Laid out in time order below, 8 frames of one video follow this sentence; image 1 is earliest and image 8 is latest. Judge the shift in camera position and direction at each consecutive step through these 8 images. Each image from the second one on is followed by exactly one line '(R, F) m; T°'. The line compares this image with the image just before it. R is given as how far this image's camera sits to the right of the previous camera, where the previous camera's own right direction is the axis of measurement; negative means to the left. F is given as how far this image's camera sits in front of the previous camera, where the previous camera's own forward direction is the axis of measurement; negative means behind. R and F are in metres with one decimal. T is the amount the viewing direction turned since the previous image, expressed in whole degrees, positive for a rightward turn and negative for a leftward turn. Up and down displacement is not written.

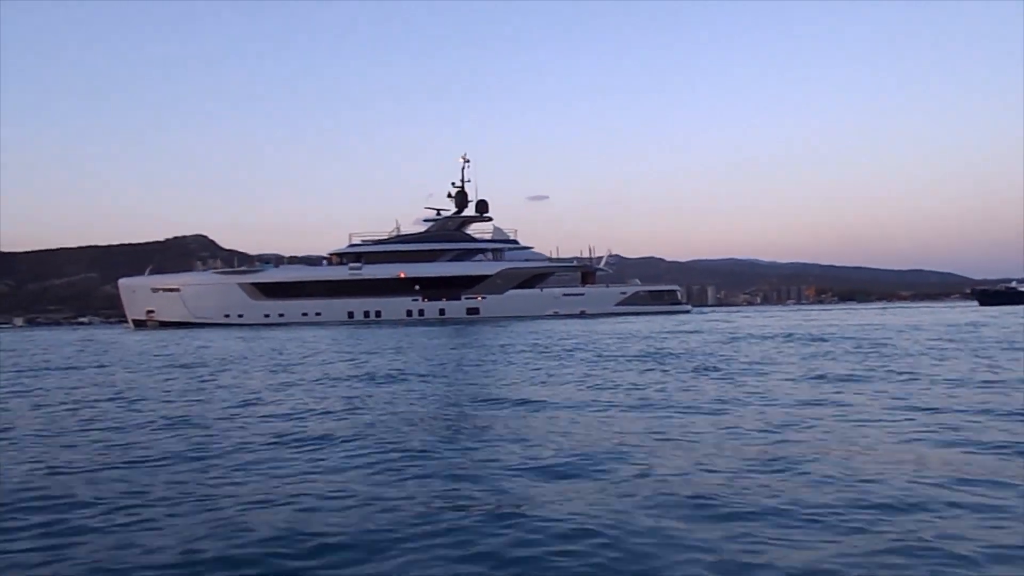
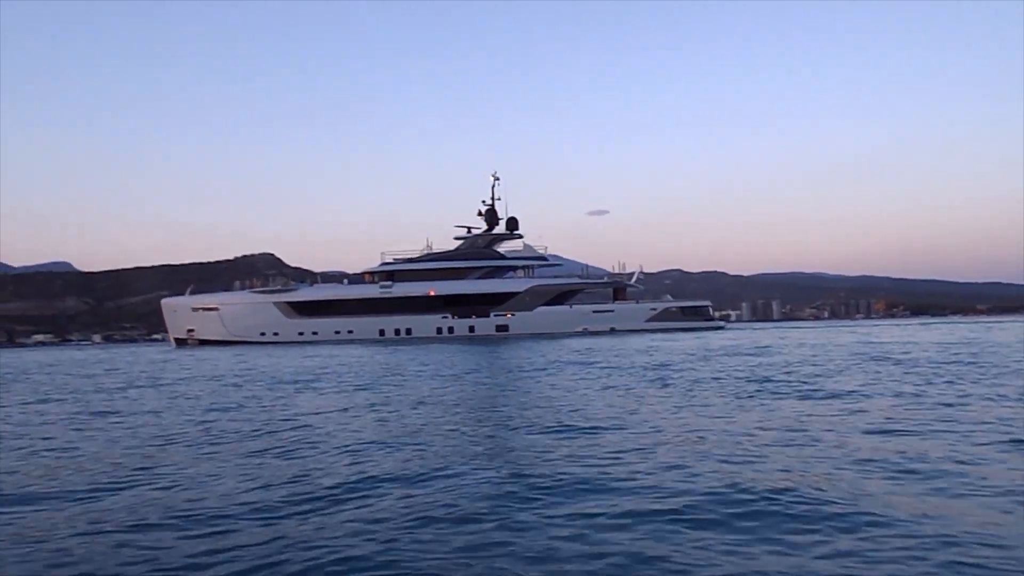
(+1.2, 0.0) m; -4°
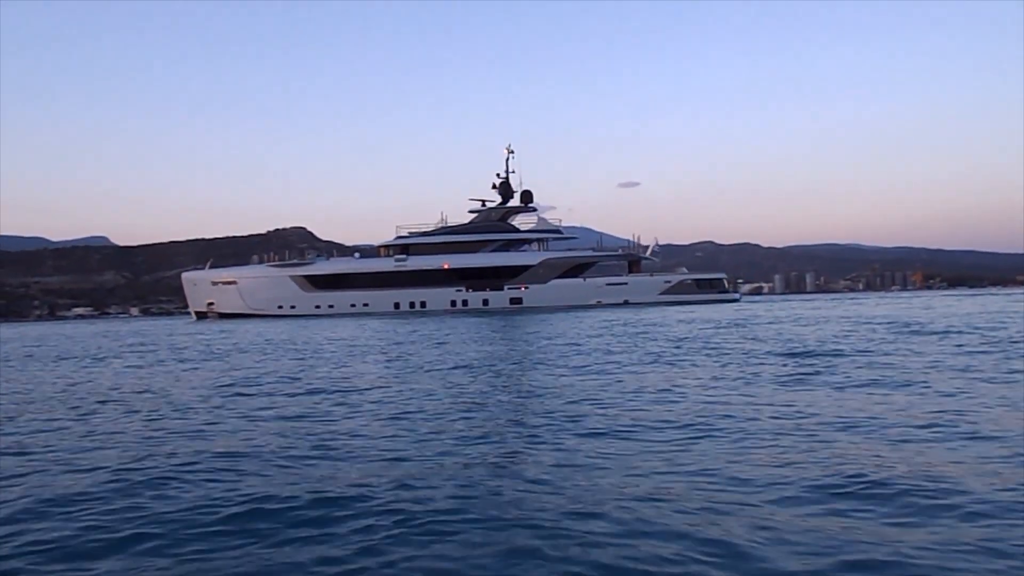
(+0.6, 0.0) m; -2°
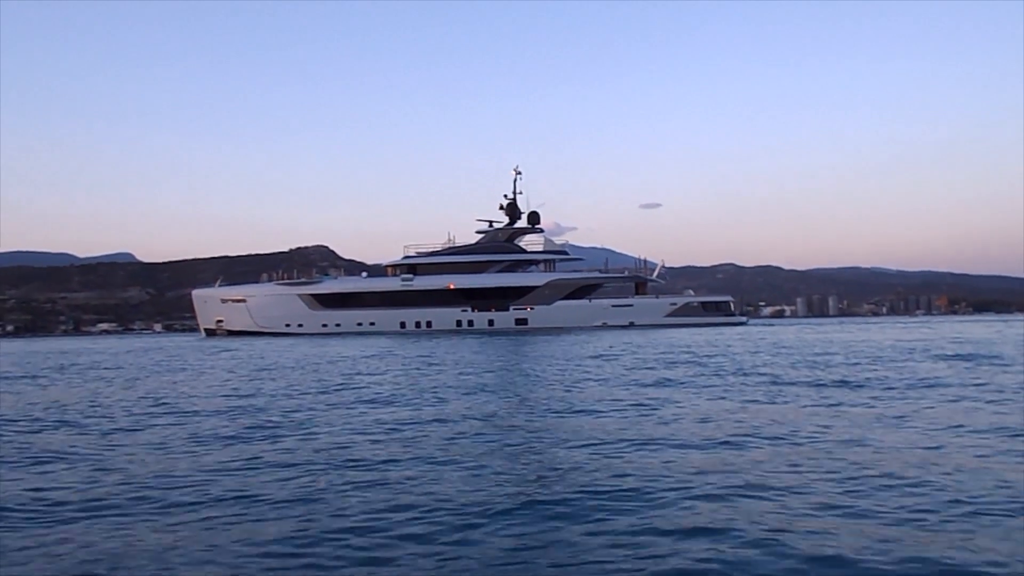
(+0.5, -0.1) m; -1°
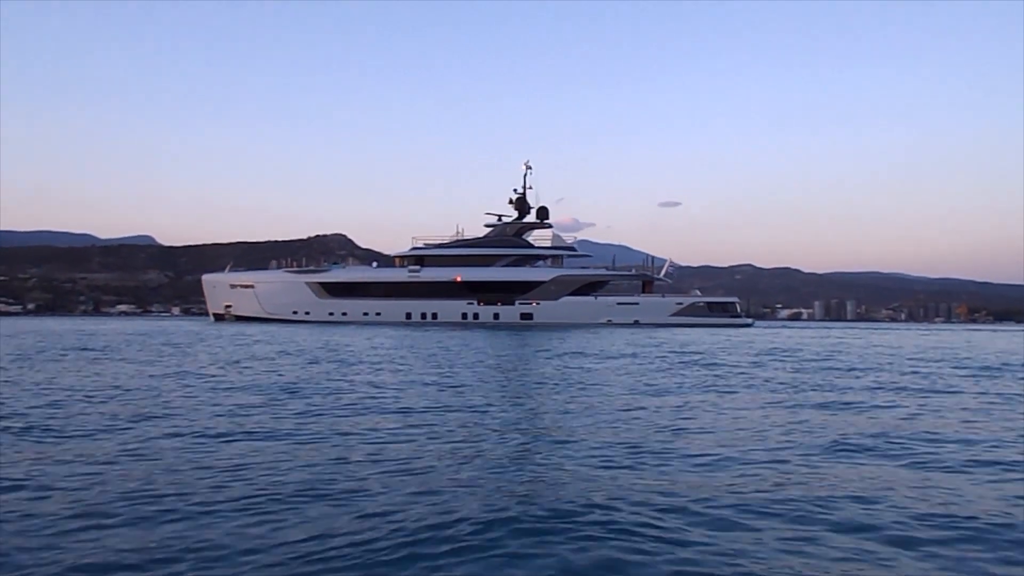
(+0.4, 0.0) m; -1°
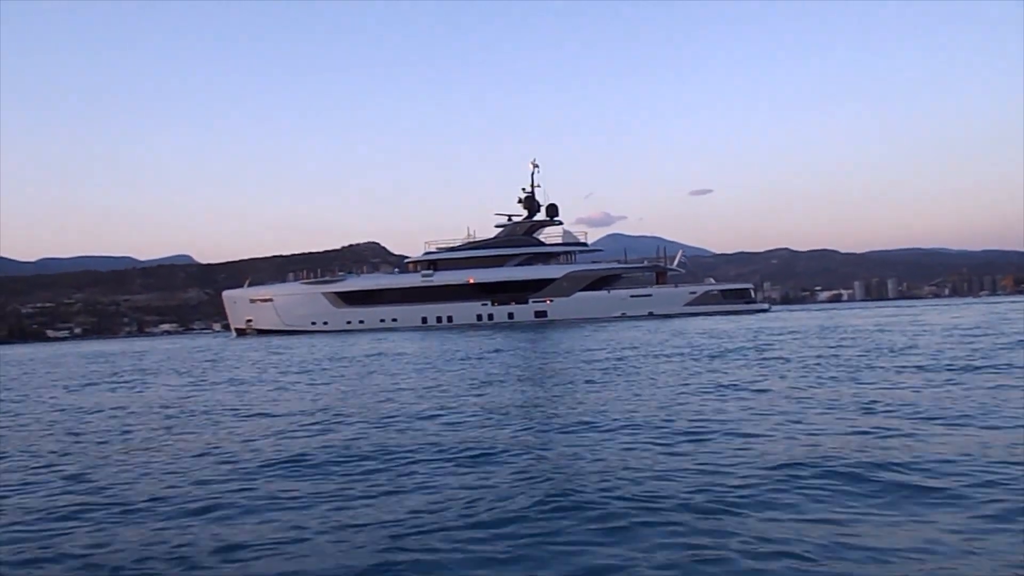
(+0.8, -0.1) m; -2°
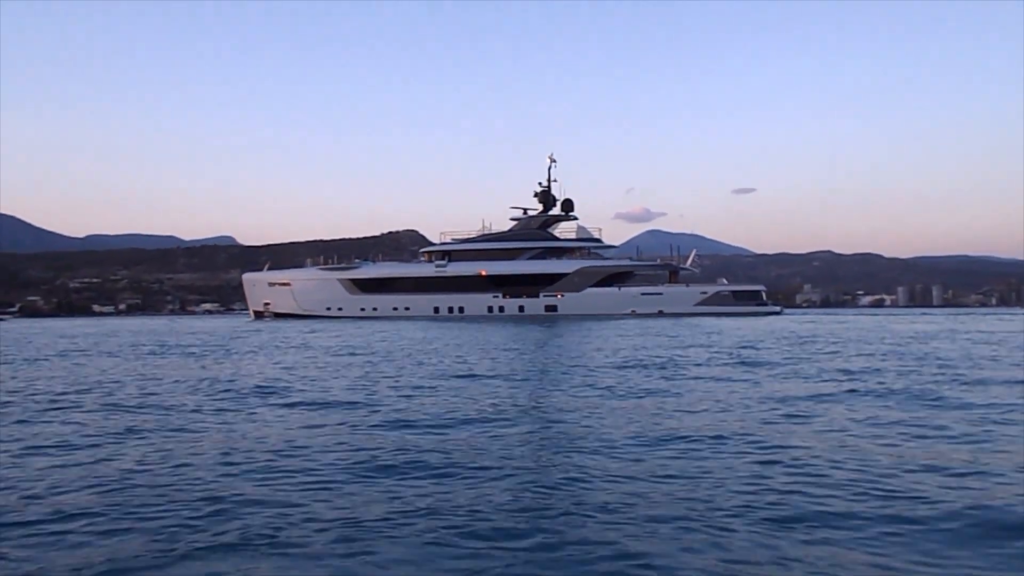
(+0.9, -0.2) m; -3°
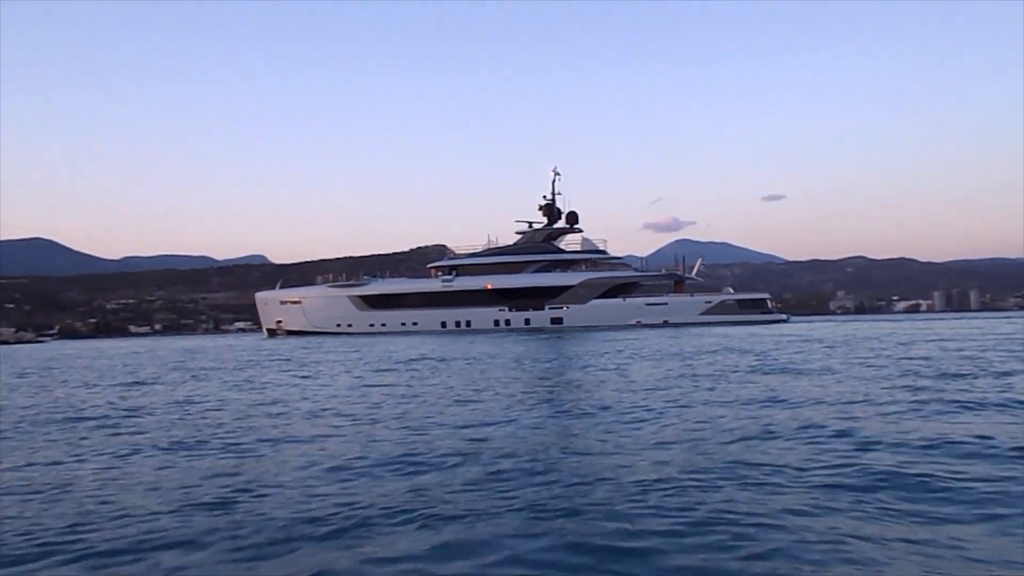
(+0.9, -0.2) m; -2°
